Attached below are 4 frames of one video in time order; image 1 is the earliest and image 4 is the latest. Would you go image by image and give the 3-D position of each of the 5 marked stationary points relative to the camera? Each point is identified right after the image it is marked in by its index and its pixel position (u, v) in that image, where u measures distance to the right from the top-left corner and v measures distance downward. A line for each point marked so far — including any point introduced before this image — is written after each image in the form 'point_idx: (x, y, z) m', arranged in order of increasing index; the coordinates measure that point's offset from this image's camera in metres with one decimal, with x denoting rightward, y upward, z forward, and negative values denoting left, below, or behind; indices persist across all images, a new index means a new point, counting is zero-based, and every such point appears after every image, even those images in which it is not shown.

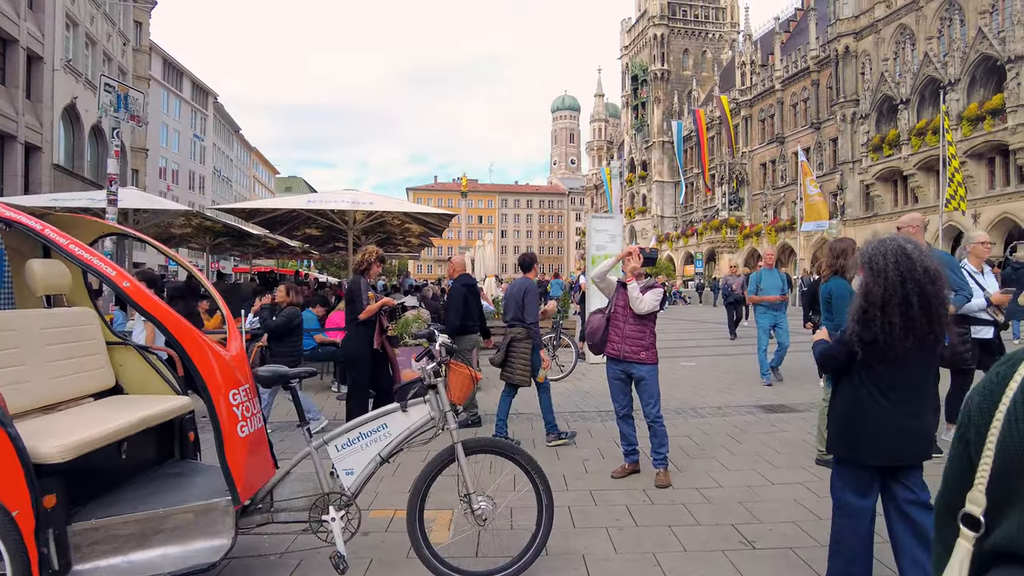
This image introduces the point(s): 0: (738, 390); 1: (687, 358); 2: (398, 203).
0: (+3.0, -1.3, +8.8) m
1: (+3.3, -1.3, +12.7) m
2: (-1.9, +1.4, +11.2) m
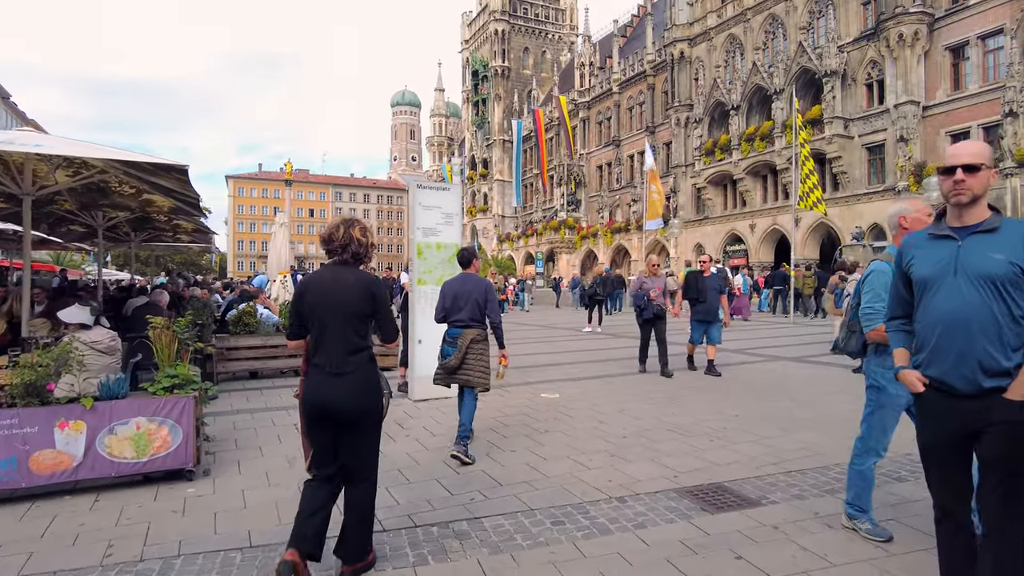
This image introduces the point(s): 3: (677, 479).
0: (+1.0, -1.4, +5.7) m
1: (+0.4, -1.4, +9.6) m
2: (-4.3, +1.4, +6.9) m
3: (+1.2, -1.4, +4.9) m
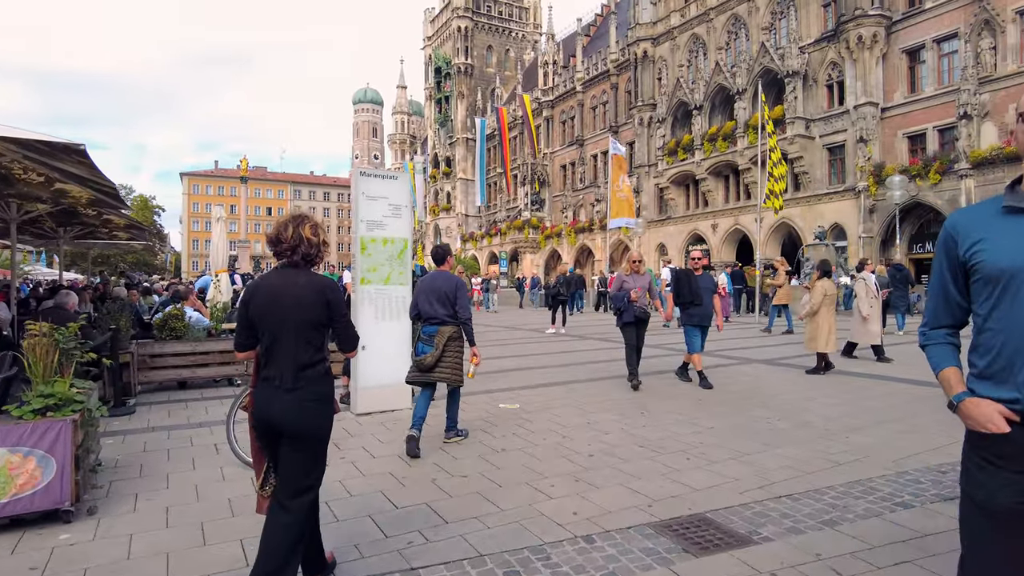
0: (+0.7, -1.4, +5.0) m
1: (-0.2, -1.4, +8.8) m
2: (-4.7, +1.4, +5.9) m
3: (+0.9, -1.4, +4.2) m
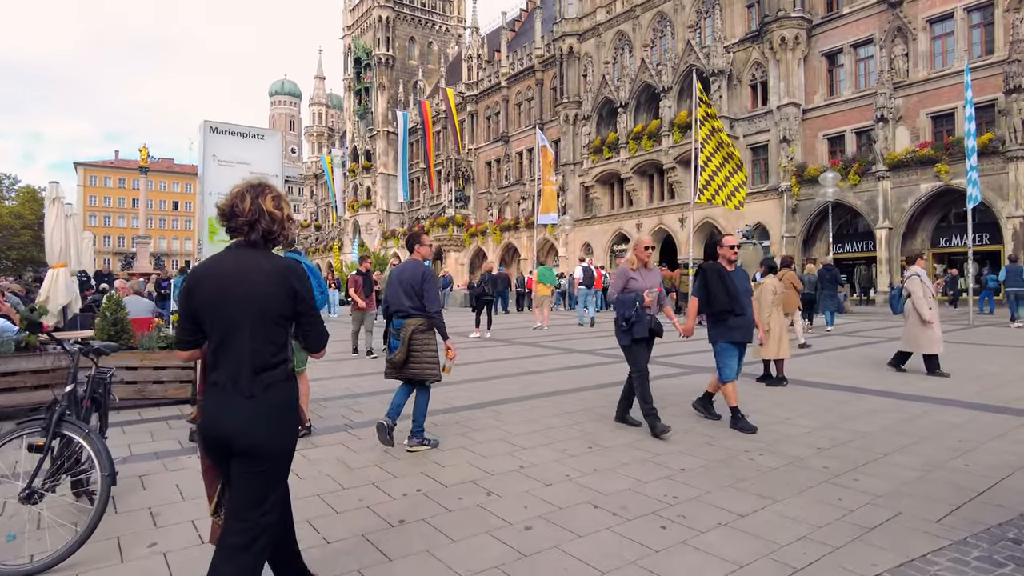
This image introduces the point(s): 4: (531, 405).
0: (+0.2, -1.4, +3.3) m
1: (-1.1, -1.4, +7.0) m
2: (-5.3, +1.4, +3.6) m
3: (+0.5, -1.4, +2.6) m
4: (+0.2, -1.3, +7.3) m
